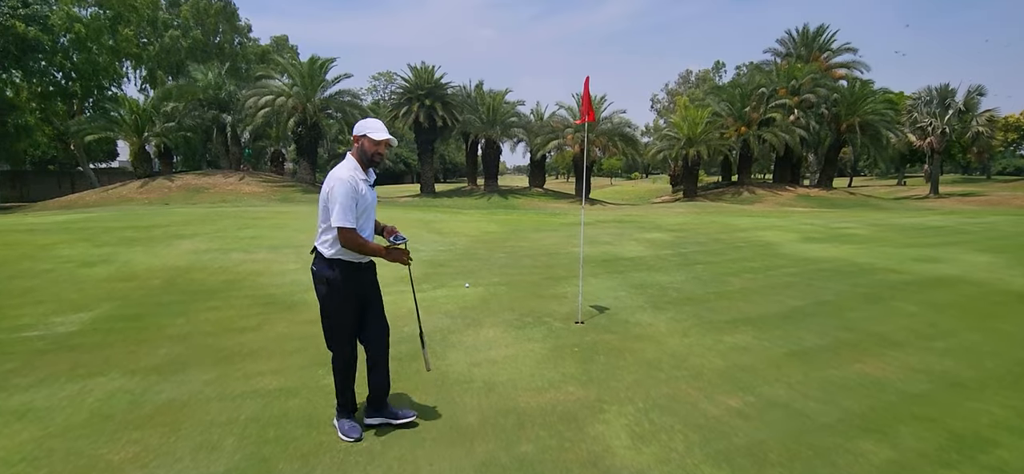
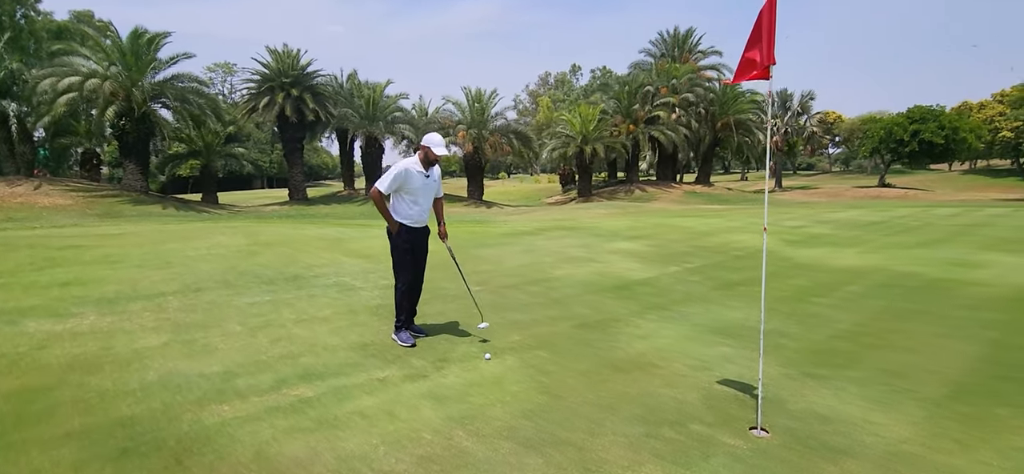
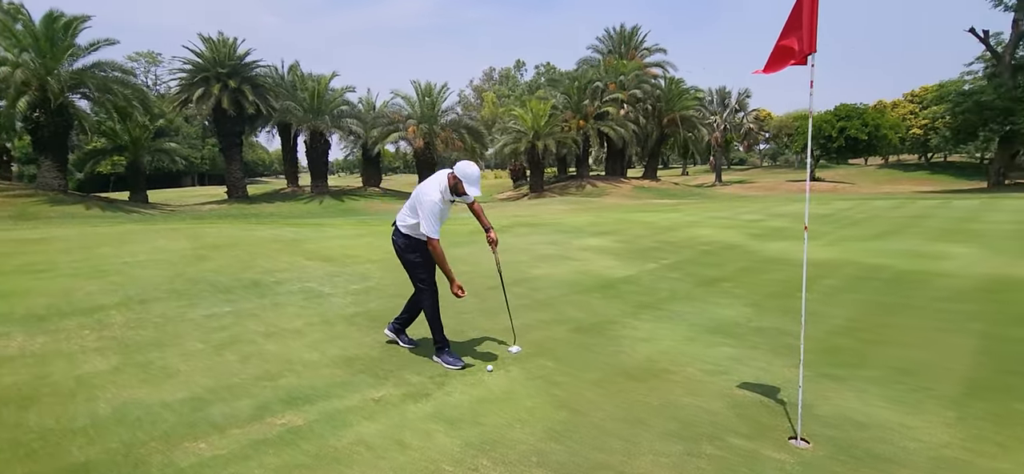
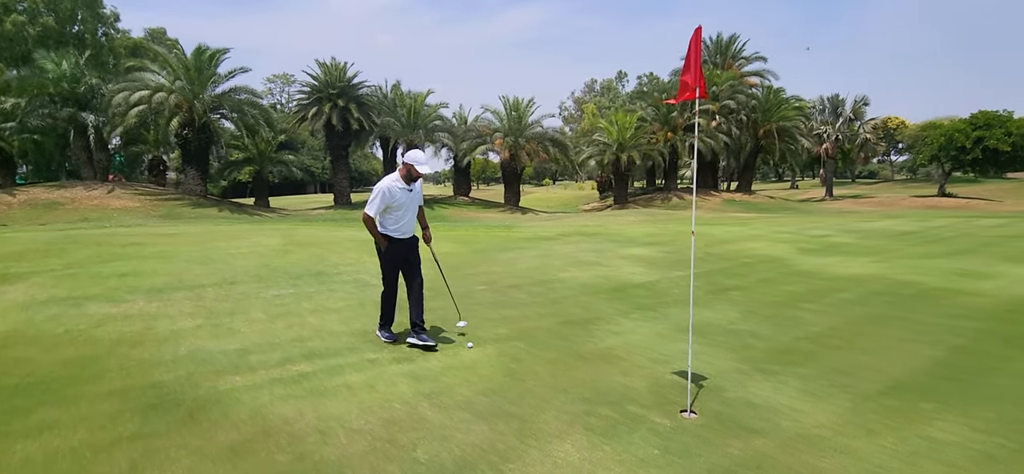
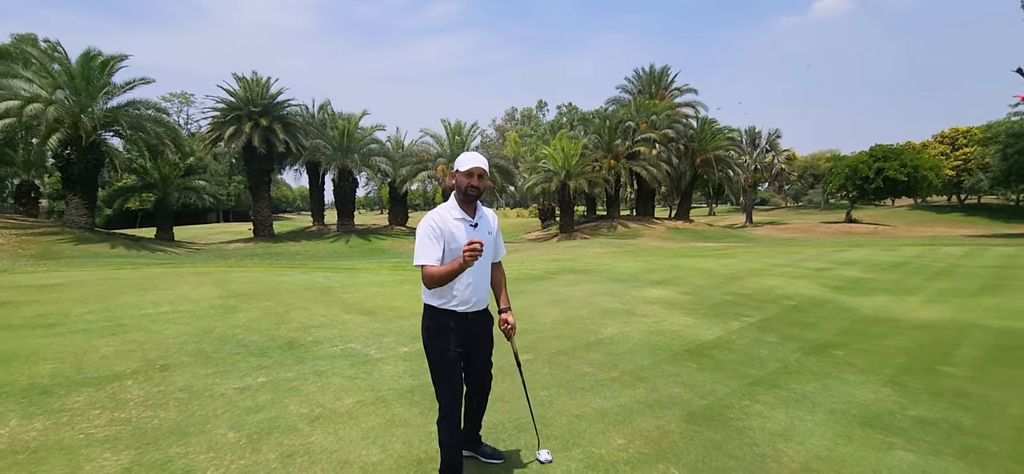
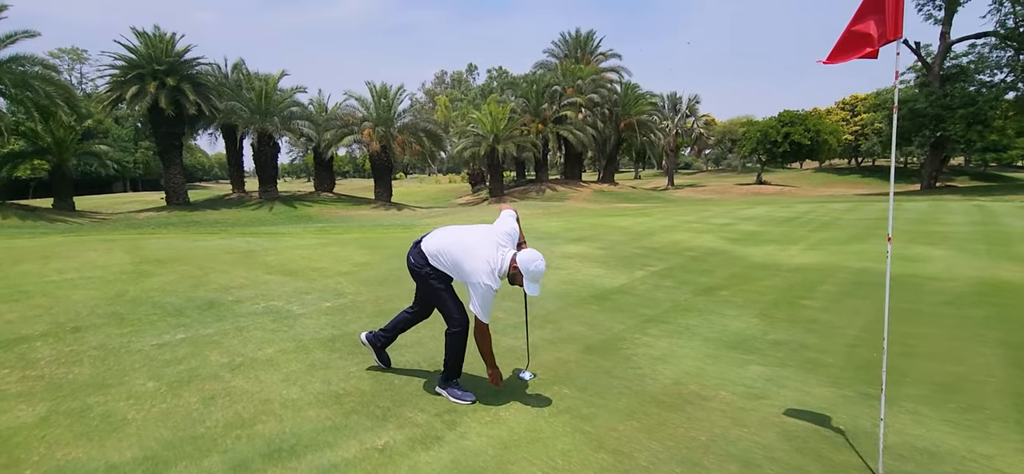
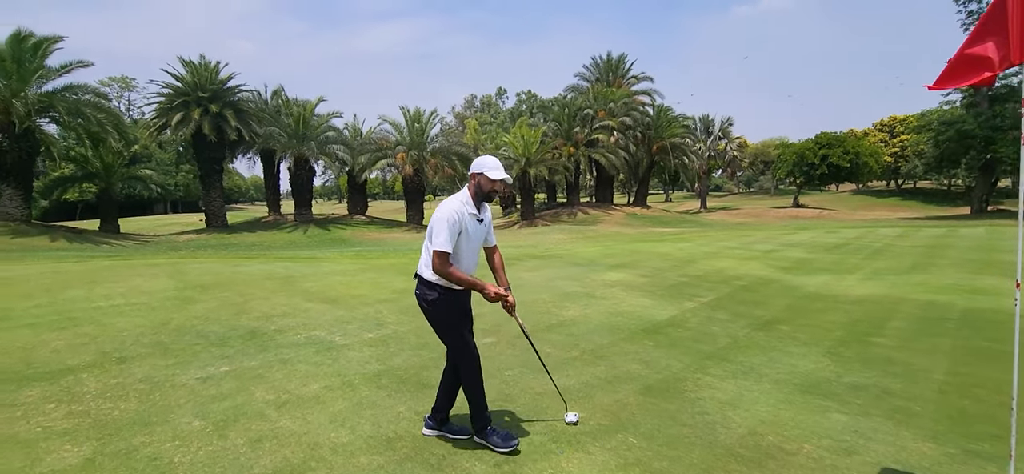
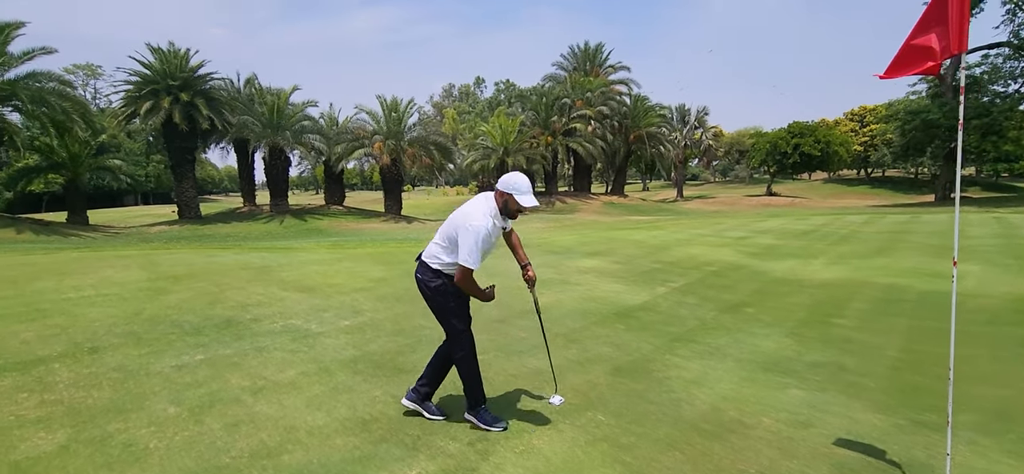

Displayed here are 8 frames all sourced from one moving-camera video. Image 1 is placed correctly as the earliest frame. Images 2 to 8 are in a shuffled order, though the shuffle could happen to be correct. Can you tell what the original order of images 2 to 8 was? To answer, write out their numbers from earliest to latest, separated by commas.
4, 2, 3, 6, 8, 7, 5
